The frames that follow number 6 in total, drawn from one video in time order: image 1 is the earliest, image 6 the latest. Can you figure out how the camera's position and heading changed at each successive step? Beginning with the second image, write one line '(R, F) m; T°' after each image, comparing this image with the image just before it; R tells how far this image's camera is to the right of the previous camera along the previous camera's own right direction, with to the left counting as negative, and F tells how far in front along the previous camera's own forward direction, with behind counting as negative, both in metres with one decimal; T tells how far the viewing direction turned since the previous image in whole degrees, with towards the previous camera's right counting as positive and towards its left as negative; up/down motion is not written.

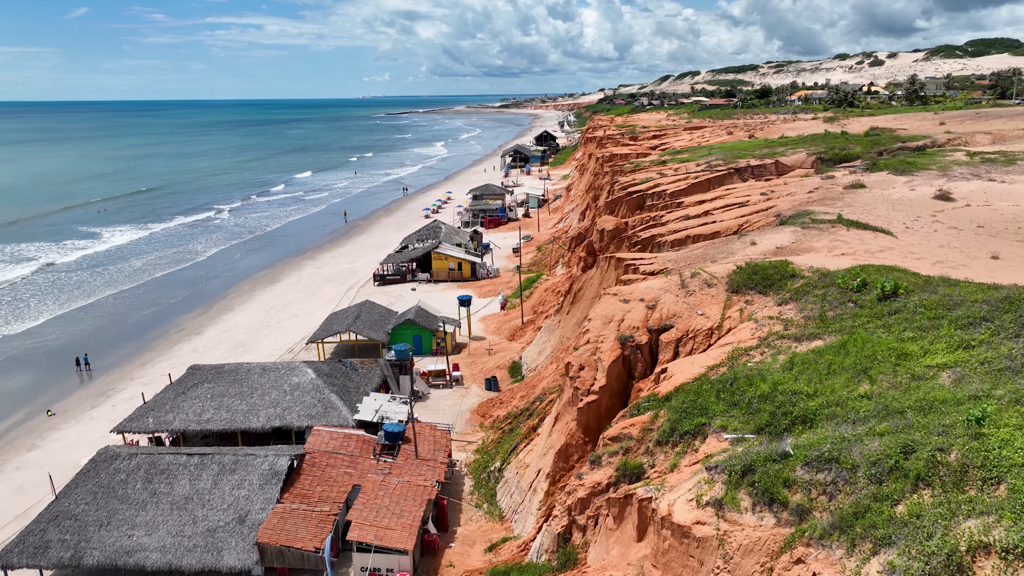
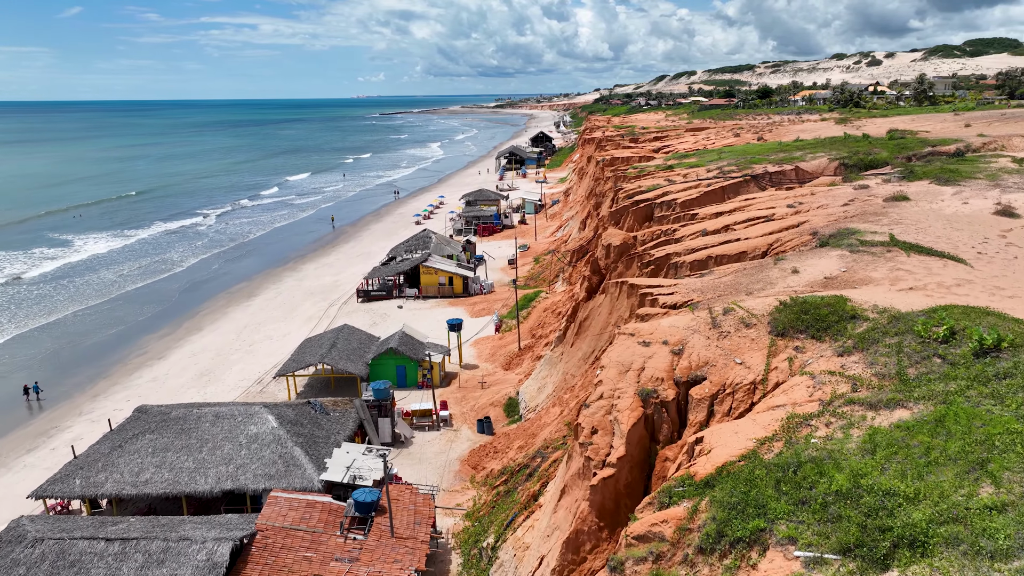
(0.0, +3.4) m; 0°
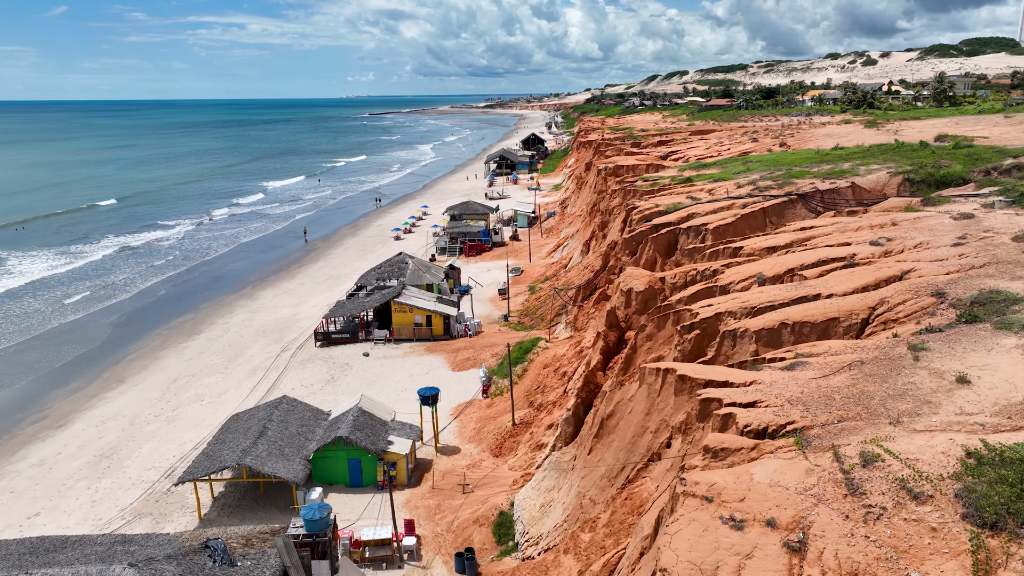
(0.0, +6.9) m; +1°
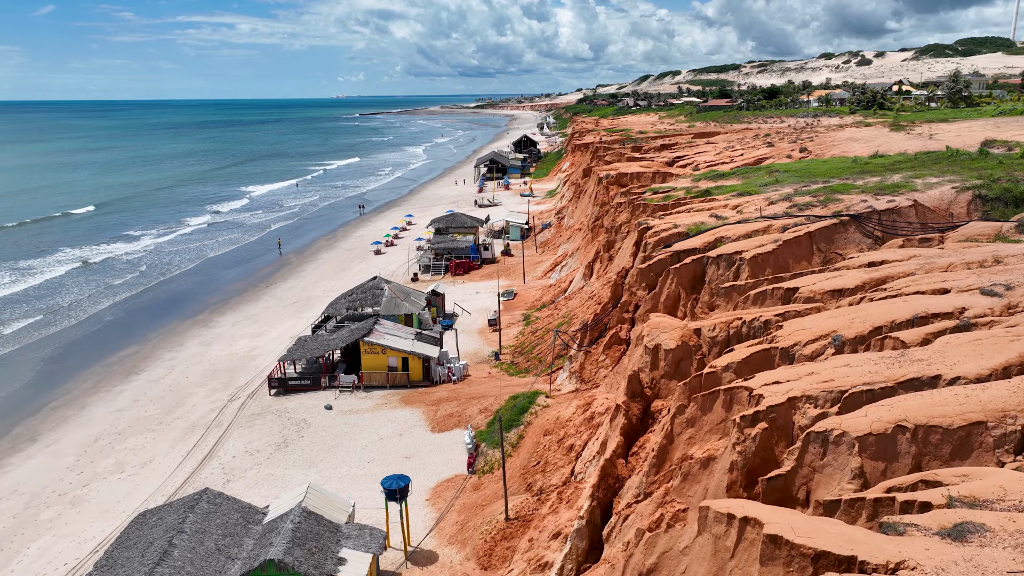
(0.0, +5.2) m; +1°
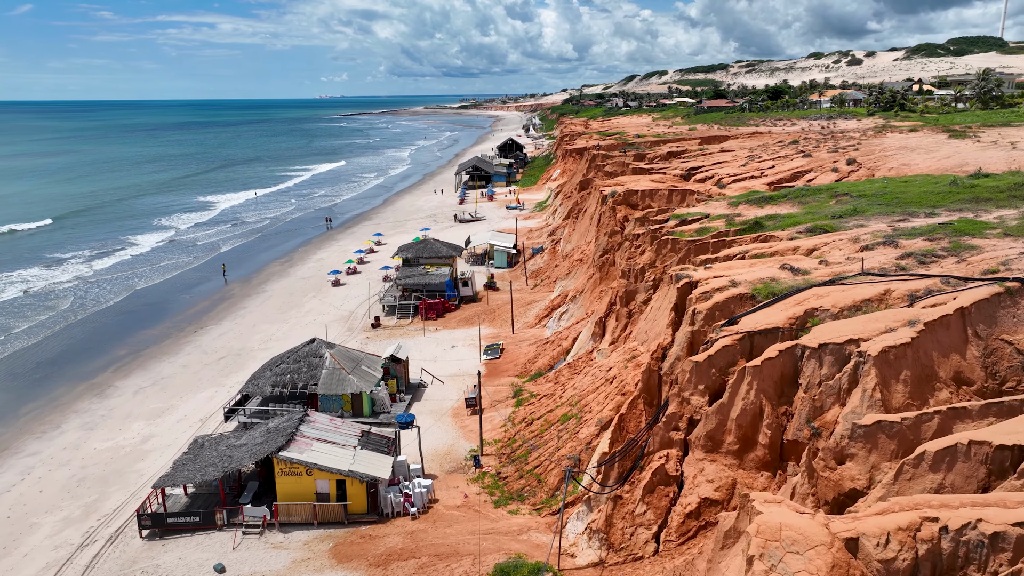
(0.0, +8.7) m; +1°
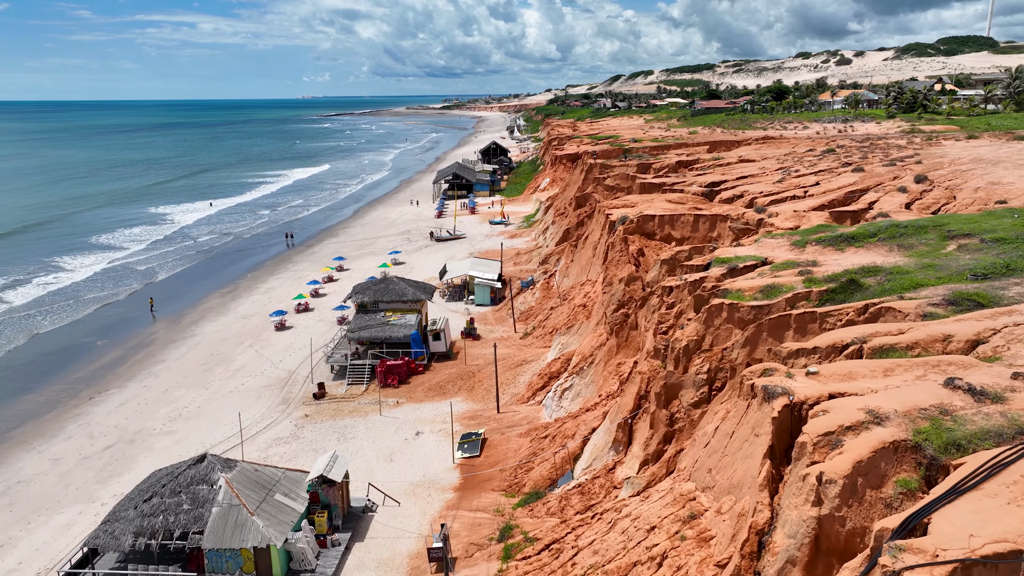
(0.0, +8.2) m; +1°
